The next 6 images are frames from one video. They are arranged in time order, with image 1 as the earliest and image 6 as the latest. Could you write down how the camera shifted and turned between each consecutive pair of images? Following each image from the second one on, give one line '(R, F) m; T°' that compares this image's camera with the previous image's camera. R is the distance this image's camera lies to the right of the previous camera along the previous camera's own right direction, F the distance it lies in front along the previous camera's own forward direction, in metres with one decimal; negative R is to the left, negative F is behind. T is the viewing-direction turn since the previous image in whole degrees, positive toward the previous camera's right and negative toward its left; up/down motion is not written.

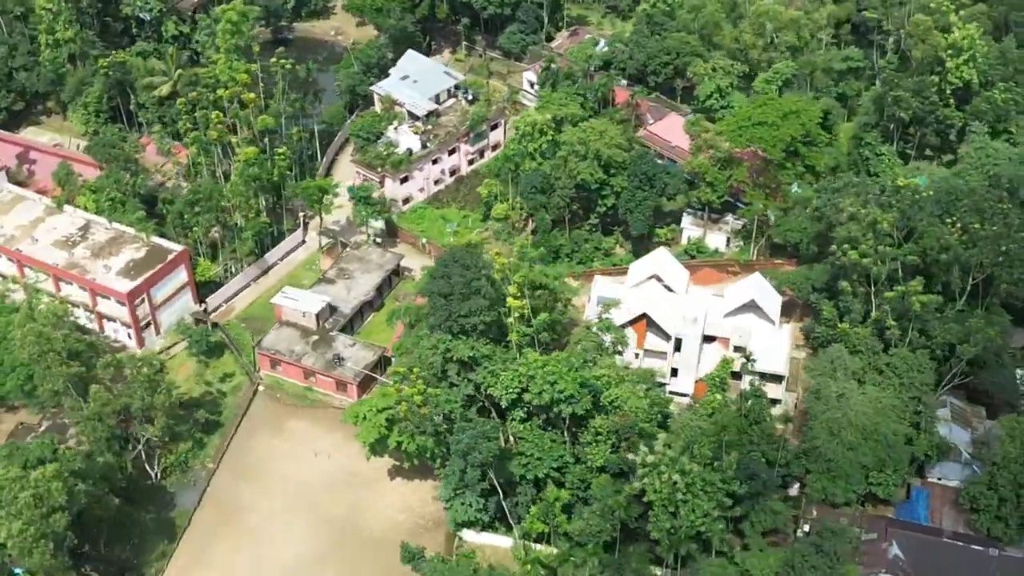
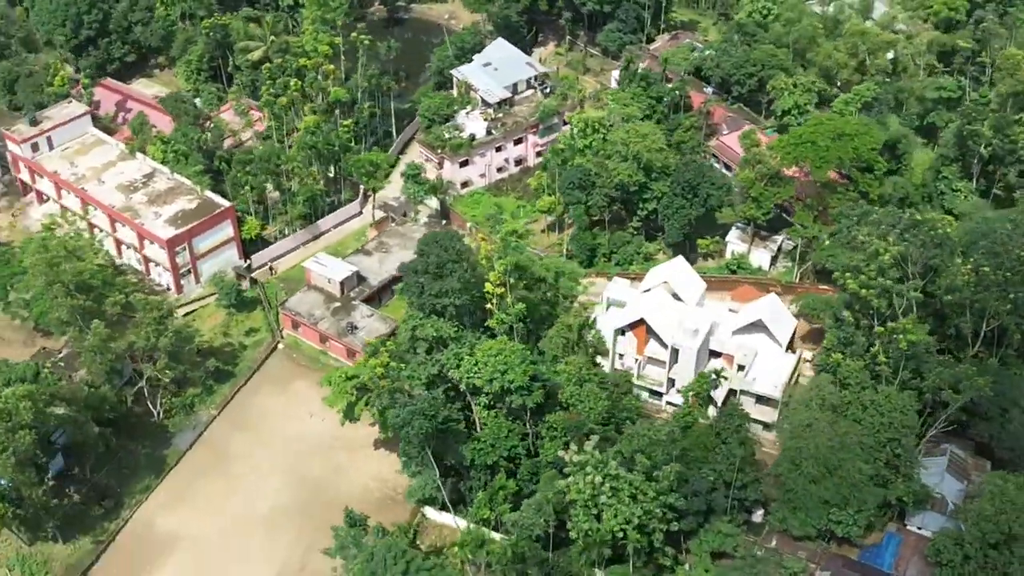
(+4.6, +0.1) m; -9°
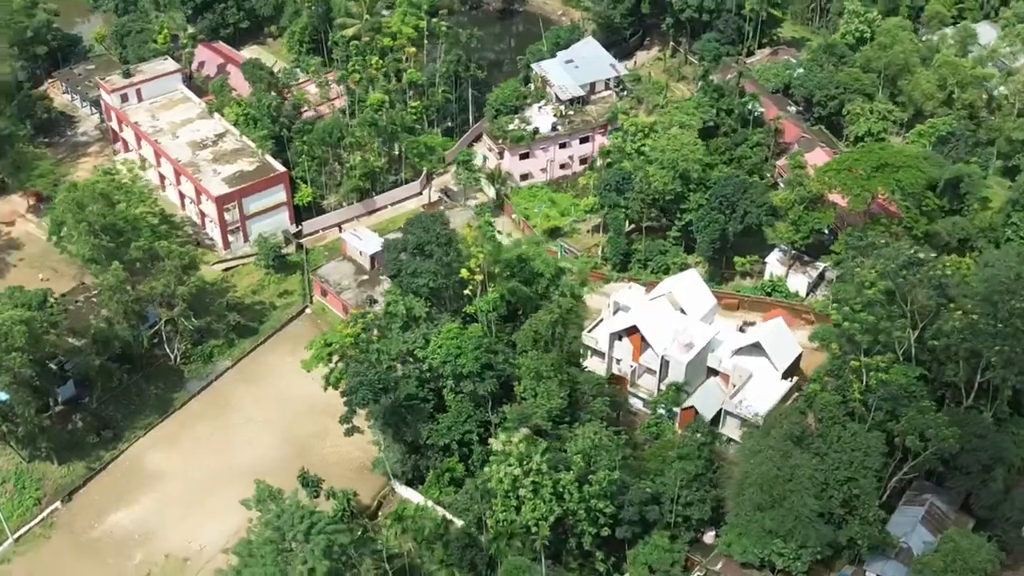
(+4.7, +0.1) m; -9°
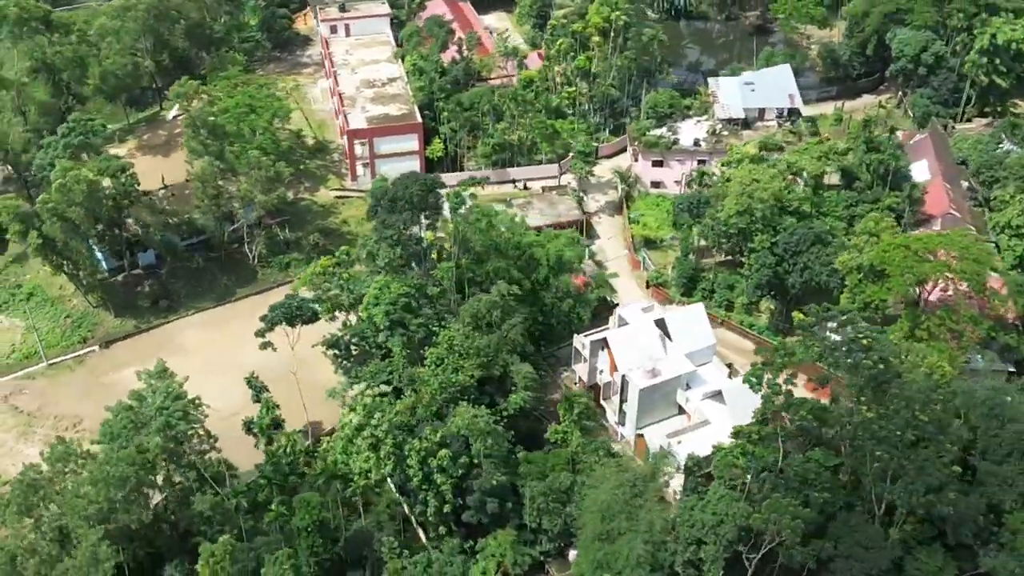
(+10.4, +1.2) m; -20°
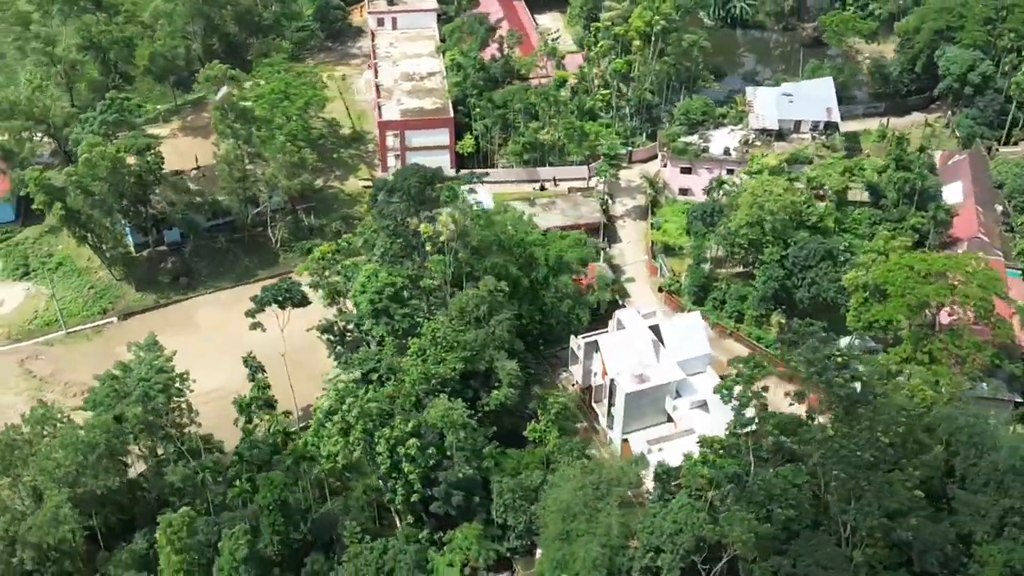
(+2.4, 0.0) m; -5°
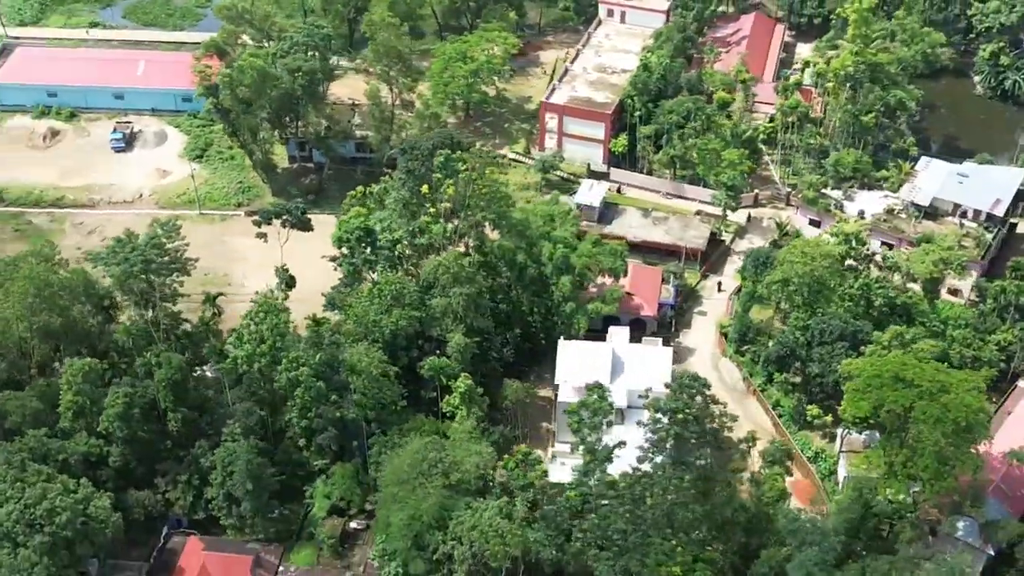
(+11.0, +1.6) m; -21°
